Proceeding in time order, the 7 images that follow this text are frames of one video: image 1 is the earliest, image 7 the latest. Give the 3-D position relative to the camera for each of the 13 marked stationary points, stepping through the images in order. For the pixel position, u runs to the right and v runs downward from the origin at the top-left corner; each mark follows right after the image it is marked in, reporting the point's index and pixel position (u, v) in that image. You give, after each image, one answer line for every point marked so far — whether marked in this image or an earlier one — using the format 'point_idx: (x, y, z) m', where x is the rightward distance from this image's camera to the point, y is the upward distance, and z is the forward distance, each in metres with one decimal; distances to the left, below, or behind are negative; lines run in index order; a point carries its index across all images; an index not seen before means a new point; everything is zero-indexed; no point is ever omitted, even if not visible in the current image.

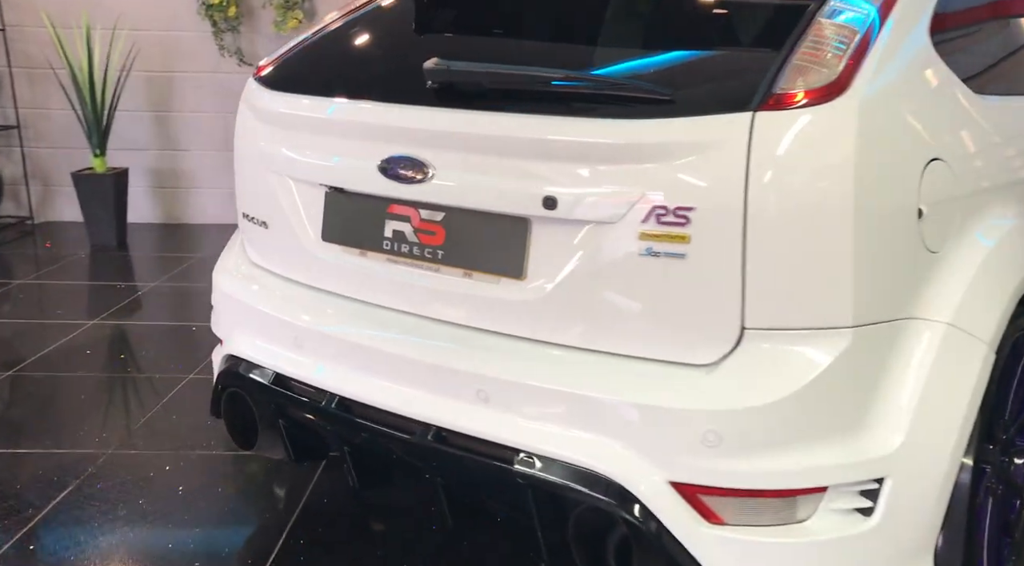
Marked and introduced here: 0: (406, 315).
0: (-0.2, -0.1, +1.7) m
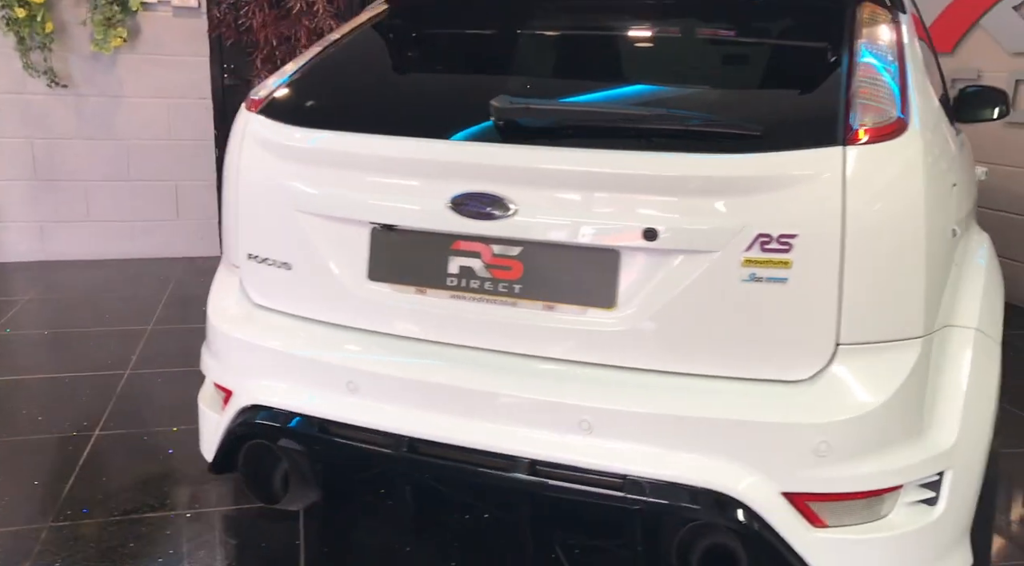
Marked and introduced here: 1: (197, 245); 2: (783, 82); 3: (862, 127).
0: (-0.1, -0.1, +1.7) m
1: (-1.7, +0.2, +5.0) m
2: (+0.5, +0.4, +1.7) m
3: (+0.6, +0.3, +1.5) m
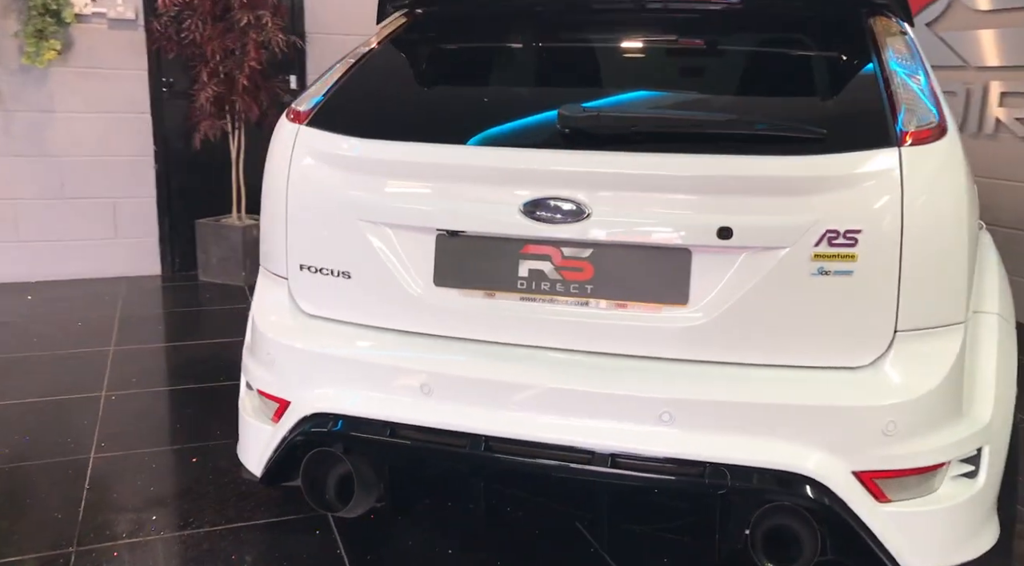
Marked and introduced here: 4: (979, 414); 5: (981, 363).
0: (+0.1, -0.1, +1.7) m
1: (-2.0, +0.1, +4.8) m
2: (+0.6, +0.4, +1.8) m
3: (+0.7, +0.3, +1.6) m
4: (+0.9, -0.2, +1.7) m
5: (+0.9, -0.2, +1.7) m
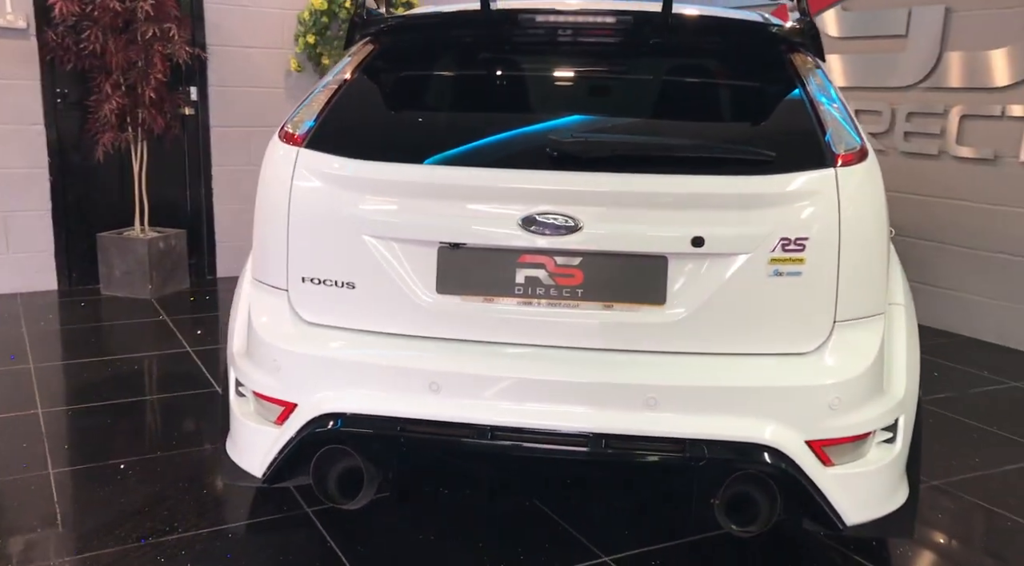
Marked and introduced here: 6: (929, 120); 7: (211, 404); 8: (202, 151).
0: (+0.1, -0.1, +1.9) m
1: (-2.5, 0.0, +4.7) m
2: (+0.6, +0.4, +2.1) m
3: (+0.7, +0.3, +2.0) m
4: (+0.9, -0.2, +2.0) m
5: (+0.9, -0.1, +2.1) m
6: (+2.0, +0.8, +4.4) m
7: (-1.2, -0.5, +3.6) m
8: (-1.7, +0.7, +4.9) m
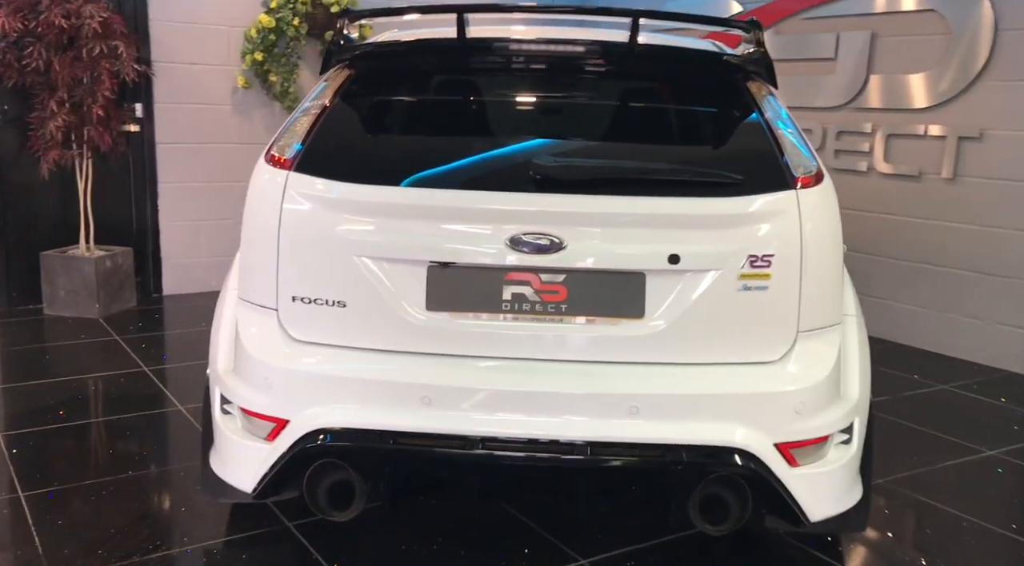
0: (0.0, -0.2, +2.0) m
1: (-2.7, -0.1, +4.6) m
2: (+0.5, +0.3, +2.2) m
3: (+0.7, +0.3, +2.1) m
4: (+0.8, -0.3, +2.2) m
5: (+0.8, -0.2, +2.2) m
6: (+1.8, +0.7, +4.7) m
7: (-1.3, -0.5, +3.5) m
8: (-1.9, +0.6, +4.8) m
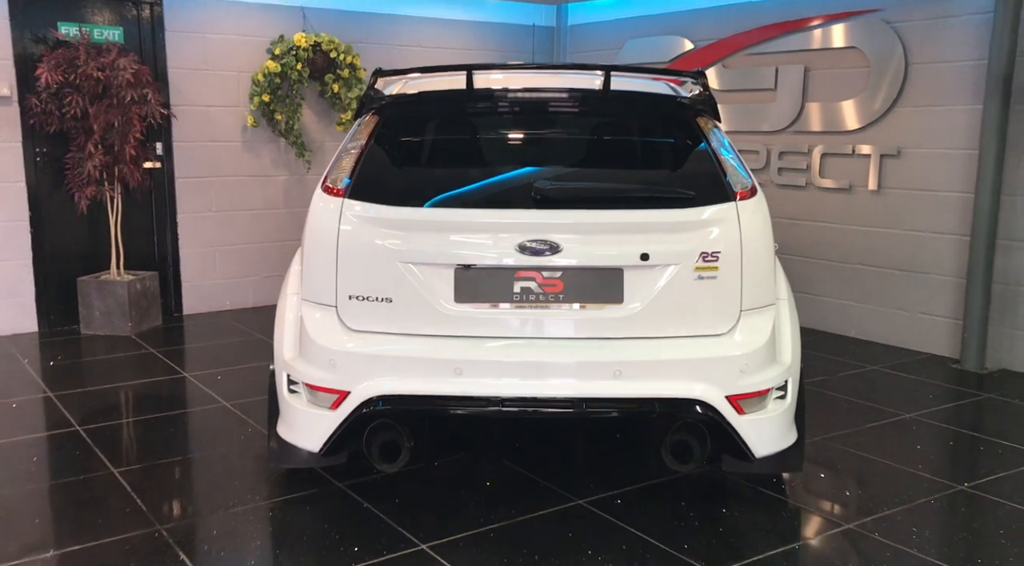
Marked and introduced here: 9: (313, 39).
0: (+0.1, -0.2, +2.6) m
1: (-2.8, -0.2, +5.0) m
2: (+0.5, +0.4, +2.9) m
3: (+0.7, +0.3, +2.7) m
4: (+0.8, -0.2, +2.8) m
5: (+0.8, -0.1, +2.8) m
6: (+1.7, +0.7, +5.4) m
7: (-1.3, -0.6, +4.1) m
8: (-2.0, +0.5, +5.4) m
9: (-1.2, +1.5, +5.5) m
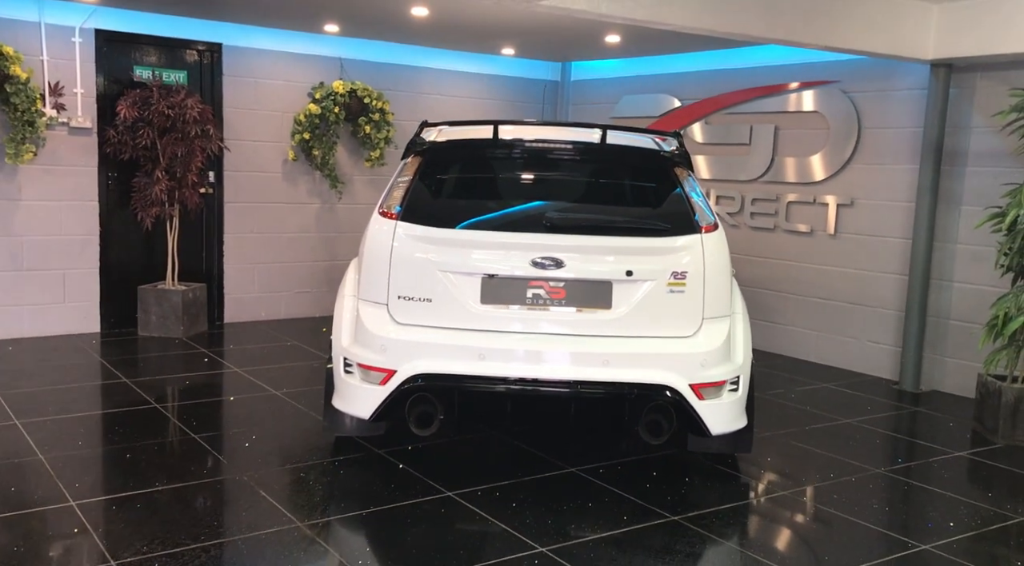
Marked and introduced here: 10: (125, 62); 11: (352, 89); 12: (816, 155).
0: (+0.1, -0.2, +3.4) m
1: (-2.8, -0.3, +5.8) m
2: (+0.6, +0.3, +3.6) m
3: (+0.7, +0.2, +3.5) m
4: (+0.9, -0.3, +3.5) m
5: (+0.9, -0.2, +3.6) m
6: (+1.7, +0.5, +6.1) m
7: (-1.3, -0.7, +4.8) m
8: (-2.0, +0.4, +6.1) m
9: (-1.1, +1.4, +6.3) m
10: (-2.4, +1.4, +5.7) m
11: (-1.1, +1.3, +6.3) m
12: (+1.9, +0.8, +5.8) m
